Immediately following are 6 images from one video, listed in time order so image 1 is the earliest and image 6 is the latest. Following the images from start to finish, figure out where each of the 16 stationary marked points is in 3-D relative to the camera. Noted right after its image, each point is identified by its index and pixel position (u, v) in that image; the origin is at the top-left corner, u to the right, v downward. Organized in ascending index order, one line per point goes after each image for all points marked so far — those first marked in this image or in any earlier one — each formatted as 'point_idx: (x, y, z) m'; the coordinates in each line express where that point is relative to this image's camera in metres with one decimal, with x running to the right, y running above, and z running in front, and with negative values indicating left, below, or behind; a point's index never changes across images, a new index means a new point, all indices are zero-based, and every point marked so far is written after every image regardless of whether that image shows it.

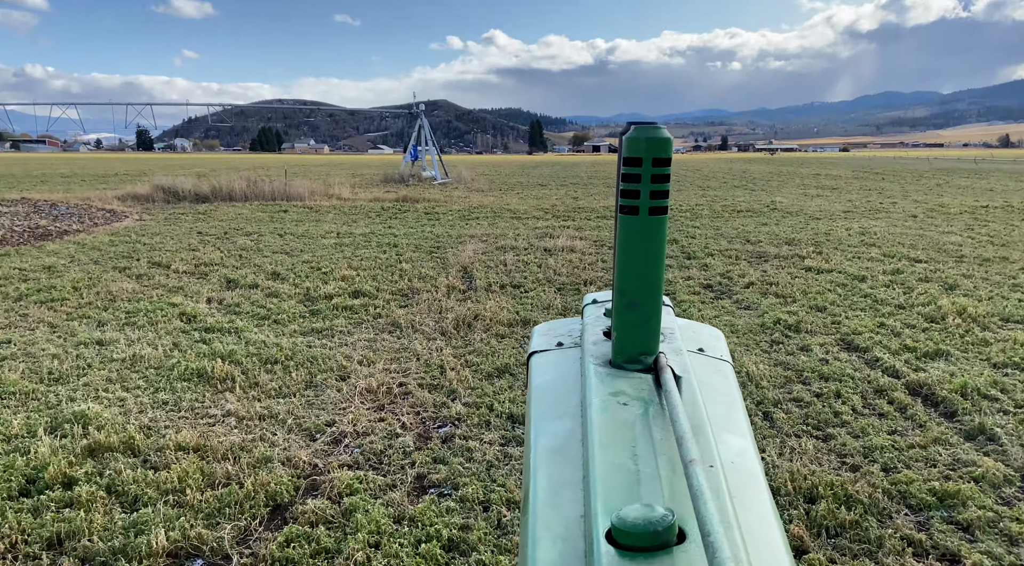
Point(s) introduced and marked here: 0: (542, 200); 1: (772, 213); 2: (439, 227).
0: (+0.7, +2.0, +19.4) m
1: (+5.2, +1.4, +15.9) m
2: (-1.3, +1.0, +13.6) m
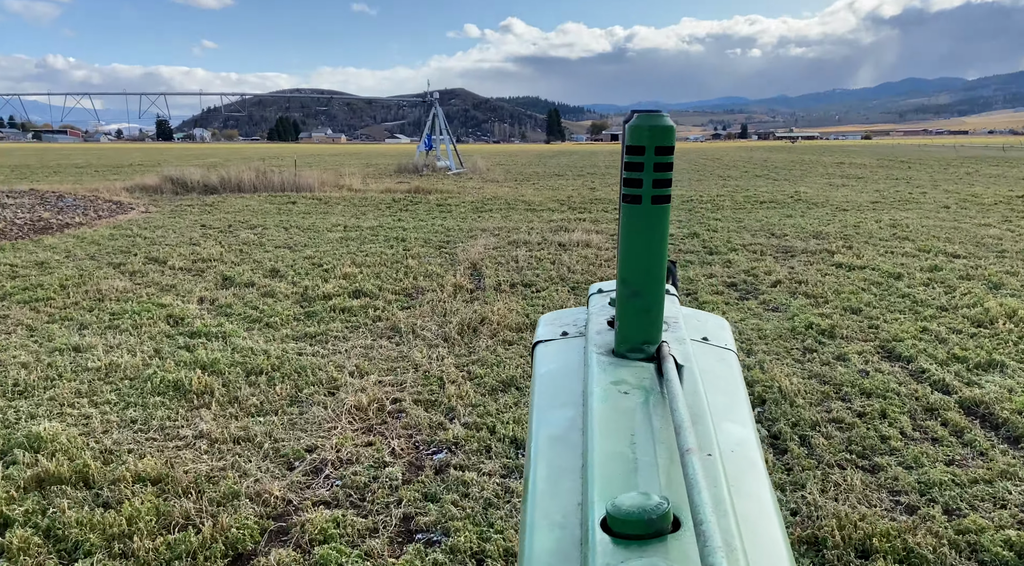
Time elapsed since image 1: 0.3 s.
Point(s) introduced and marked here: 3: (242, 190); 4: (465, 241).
0: (+1.1, +2.2, +18.9) m
1: (+5.5, +1.5, +15.3) m
2: (-1.0, +1.1, +13.1) m
3: (-6.1, +2.1, +17.9) m
4: (-0.6, +0.6, +10.4) m
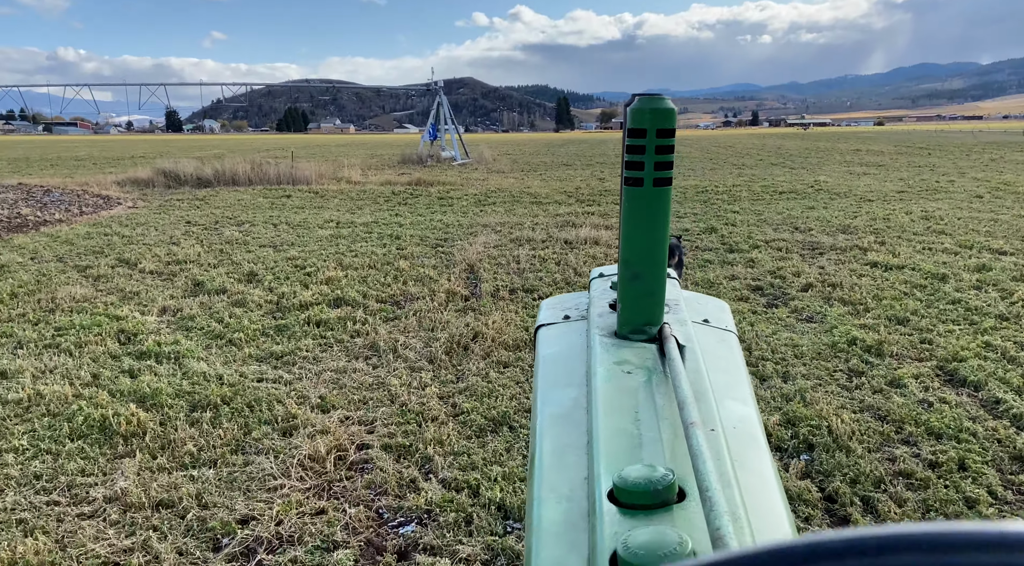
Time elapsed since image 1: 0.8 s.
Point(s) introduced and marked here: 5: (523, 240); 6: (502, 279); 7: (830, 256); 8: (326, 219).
0: (+1.2, +2.3, +18.1) m
1: (+5.6, +1.6, +14.4) m
2: (-1.0, +1.1, +12.4) m
3: (-6.0, +2.2, +17.2) m
4: (-0.6, +0.5, +9.7) m
5: (+0.1, +0.5, +9.5) m
6: (-0.1, +0.1, +7.1) m
7: (+3.3, +0.3, +8.2) m
8: (-2.8, +1.0, +12.0) m
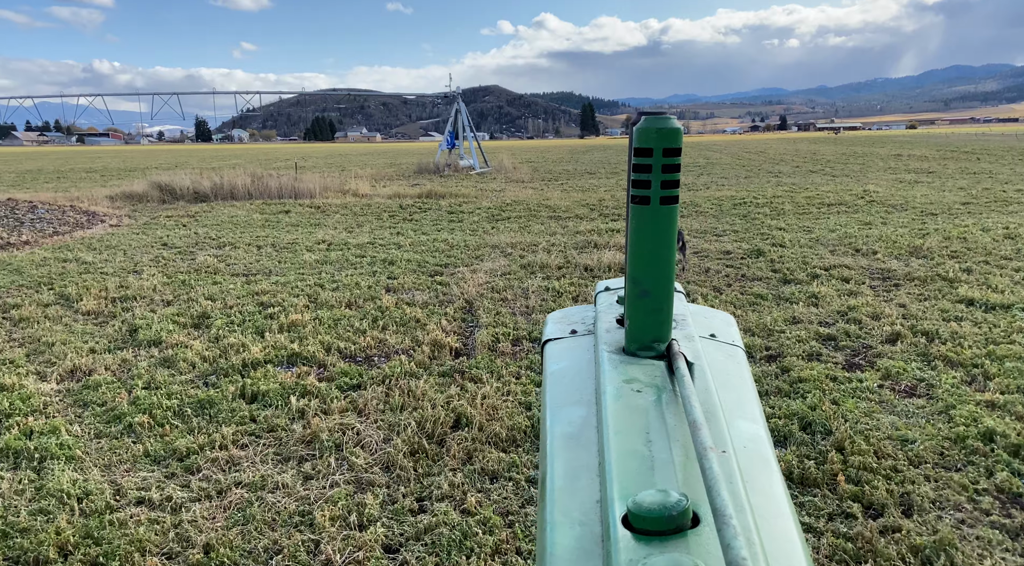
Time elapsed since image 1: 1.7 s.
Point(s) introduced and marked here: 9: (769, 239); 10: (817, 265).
0: (+1.6, +1.9, +16.7) m
1: (+5.9, +1.2, +12.9) m
2: (-0.8, +0.7, +11.0) m
3: (-5.6, +1.7, +16.0) m
4: (-0.5, +0.2, +8.3) m
5: (+0.3, +0.2, +8.1) m
6: (0.0, -0.3, +5.7) m
7: (+3.4, -0.1, +6.7) m
8: (-2.6, +0.6, +10.7) m
9: (+3.2, +0.6, +9.9) m
10: (+3.1, +0.2, +7.9) m
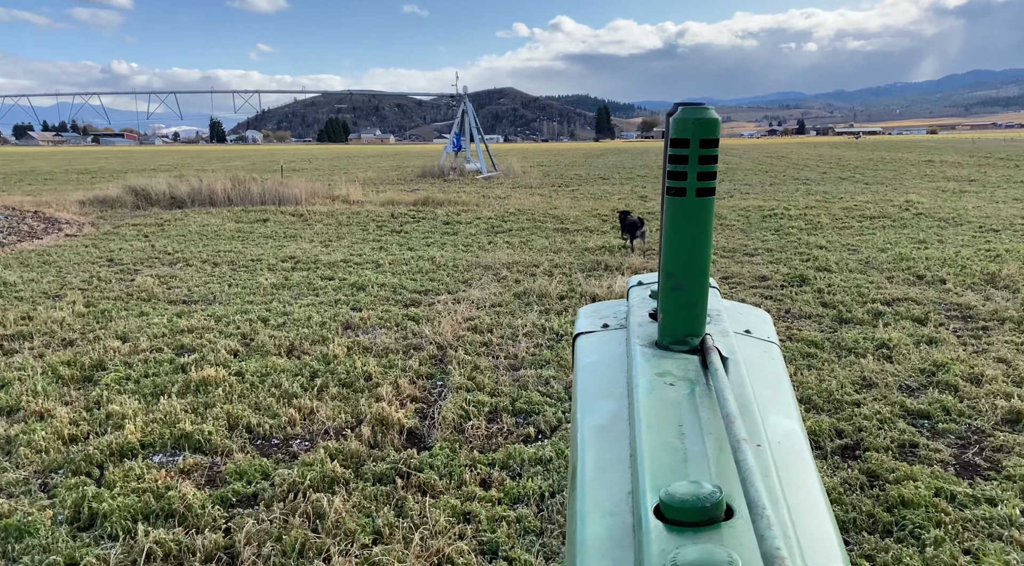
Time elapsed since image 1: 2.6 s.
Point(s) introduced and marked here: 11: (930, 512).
0: (+1.7, +1.6, +15.3) m
1: (+5.9, +0.9, +11.4) m
2: (-0.8, +0.4, +9.6) m
3: (-5.6, +1.5, +14.7) m
4: (-0.5, -0.1, +6.9) m
5: (+0.2, -0.1, +6.7) m
6: (-0.2, -0.5, +4.3) m
7: (+3.3, -0.4, +5.2) m
8: (-2.7, +0.4, +9.4) m
9: (+3.2, +0.2, +8.4) m
10: (+3.0, -0.1, +6.5) m
11: (+1.6, -0.8, +3.0) m
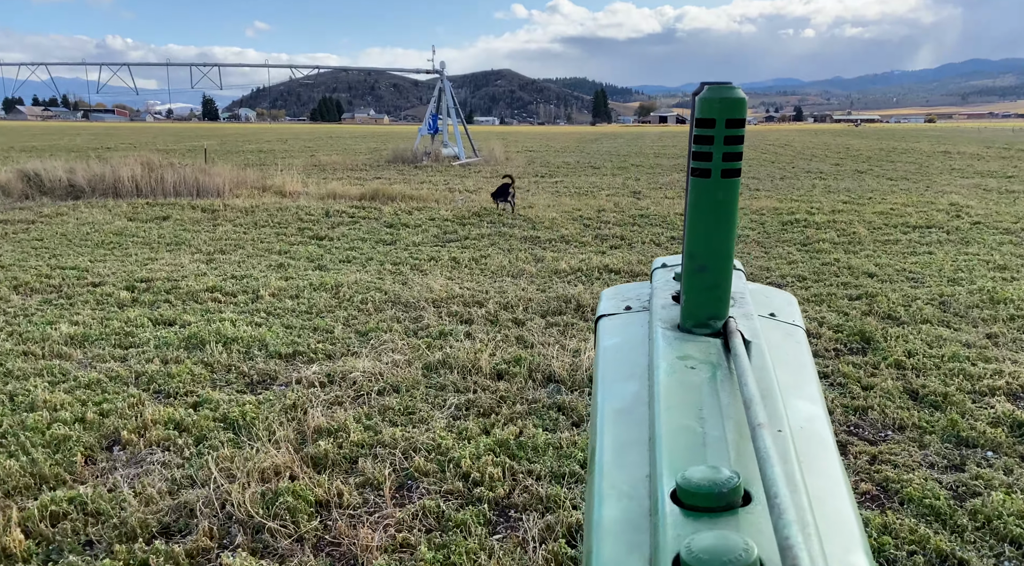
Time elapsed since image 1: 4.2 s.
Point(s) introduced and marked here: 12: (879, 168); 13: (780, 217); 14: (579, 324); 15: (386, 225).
0: (+1.2, +1.4, +12.8) m
1: (+5.4, +0.5, +8.9) m
2: (-1.3, +0.1, +7.2) m
3: (-6.1, +1.4, +12.1) m
4: (-1.0, -0.4, +4.5) m
5: (-0.3, -0.5, +4.2) m
6: (-0.6, -1.0, +1.9) m
7: (+2.8, -0.8, +2.8) m
8: (-3.2, +0.1, +6.9) m
9: (+2.7, -0.1, +6.0) m
10: (+2.5, -0.5, +4.0) m
11: (+1.2, -1.3, +0.6) m
12: (+9.1, +2.9, +19.9) m
13: (+3.5, +0.9, +10.4) m
14: (+0.4, -0.3, +5.3) m
15: (-1.6, +0.8, +10.1) m
